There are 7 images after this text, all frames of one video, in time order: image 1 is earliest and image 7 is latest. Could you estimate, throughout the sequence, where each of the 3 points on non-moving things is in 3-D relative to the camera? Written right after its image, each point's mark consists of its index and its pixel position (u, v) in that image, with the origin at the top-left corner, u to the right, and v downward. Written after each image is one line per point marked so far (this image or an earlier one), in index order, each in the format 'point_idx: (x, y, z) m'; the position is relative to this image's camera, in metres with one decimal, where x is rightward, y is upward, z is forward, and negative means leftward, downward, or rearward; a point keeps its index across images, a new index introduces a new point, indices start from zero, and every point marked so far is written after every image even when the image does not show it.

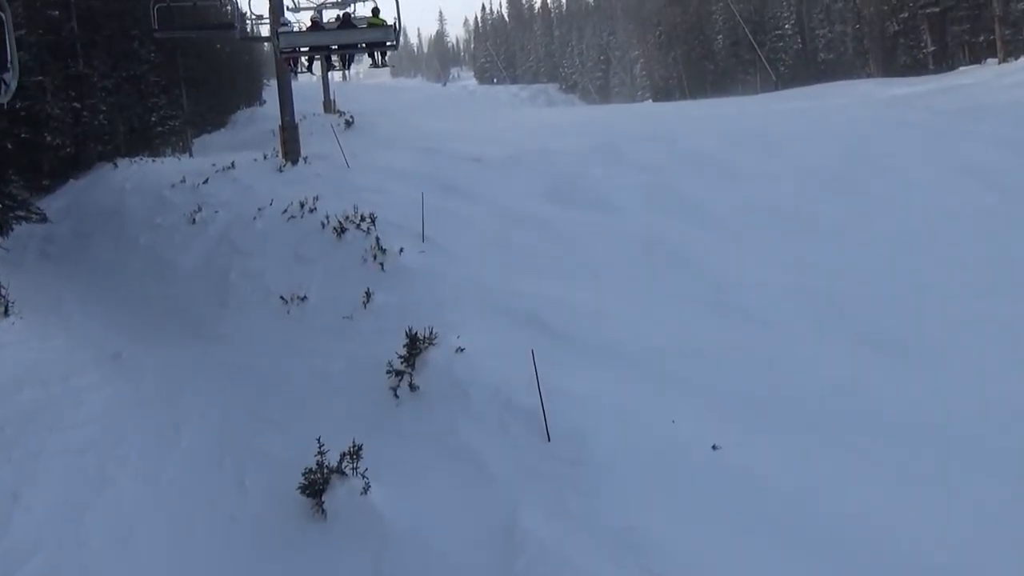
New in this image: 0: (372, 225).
0: (-1.3, +0.6, +10.2) m
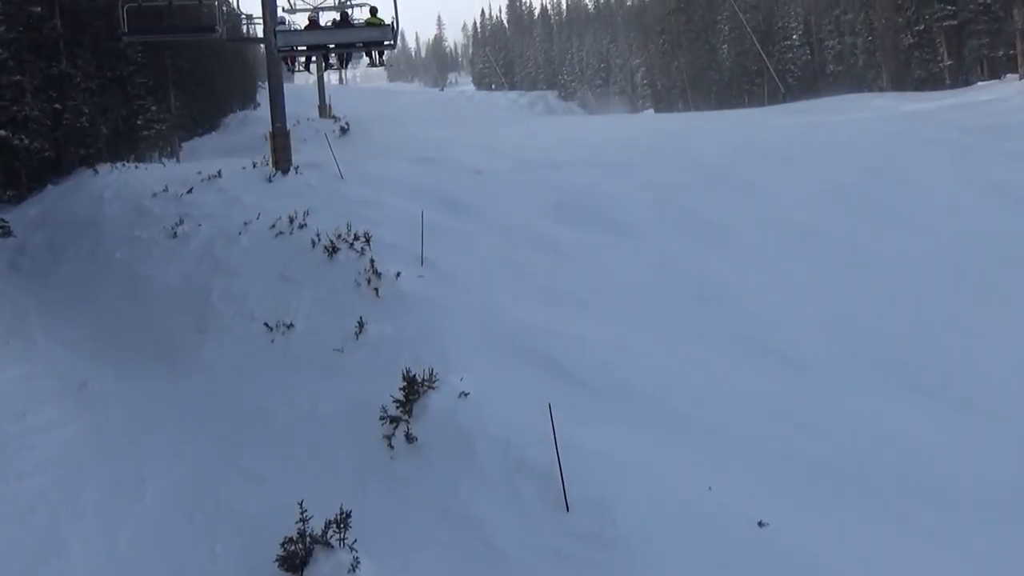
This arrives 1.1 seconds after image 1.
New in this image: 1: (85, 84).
0: (-1.2, +0.4, +9.4) m
1: (-6.7, +3.2, +17.6) m
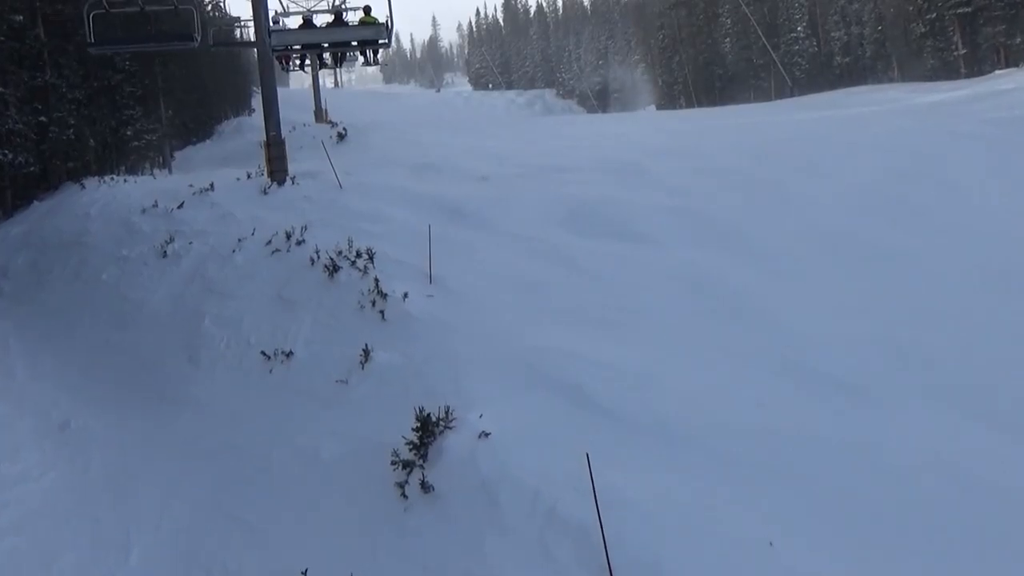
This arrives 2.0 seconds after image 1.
0: (-1.1, +0.2, +8.8) m
1: (-6.7, +2.9, +16.9) m
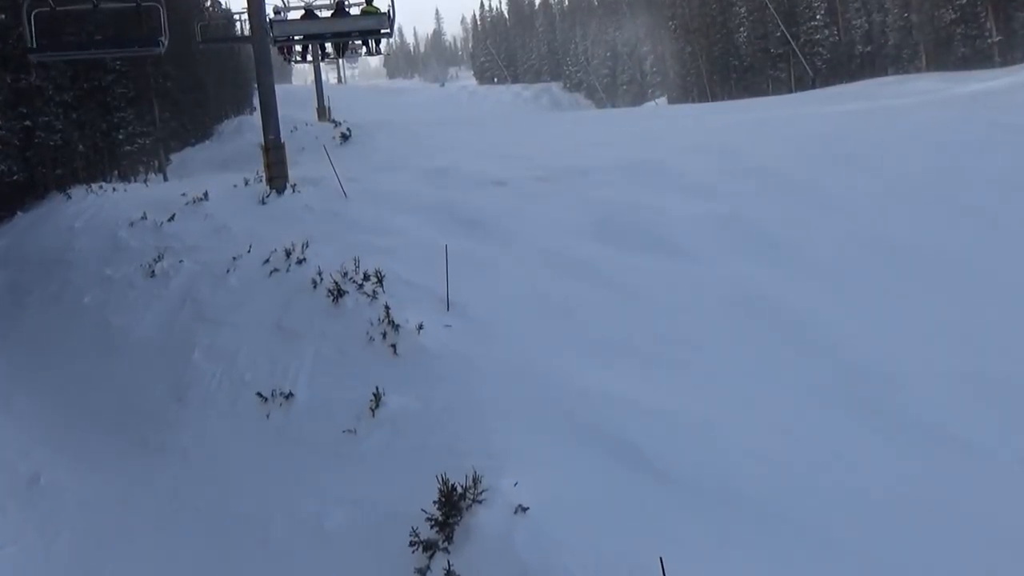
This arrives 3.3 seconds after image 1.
0: (-0.9, 0.0, +7.8) m
1: (-6.5, +2.7, +15.9) m
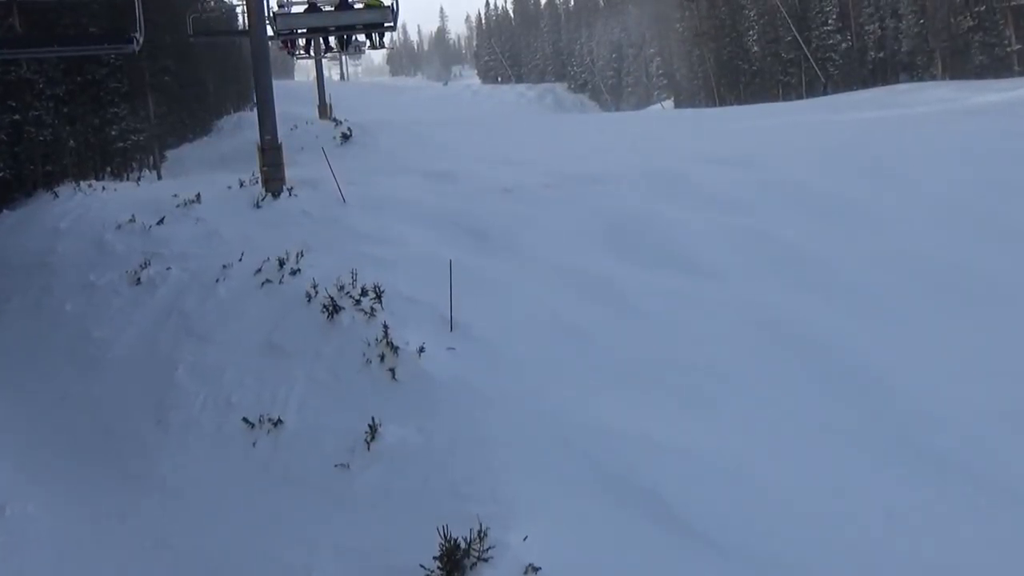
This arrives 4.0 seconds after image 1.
0: (-0.9, -0.1, +7.3) m
1: (-6.4, +2.7, +15.4) m
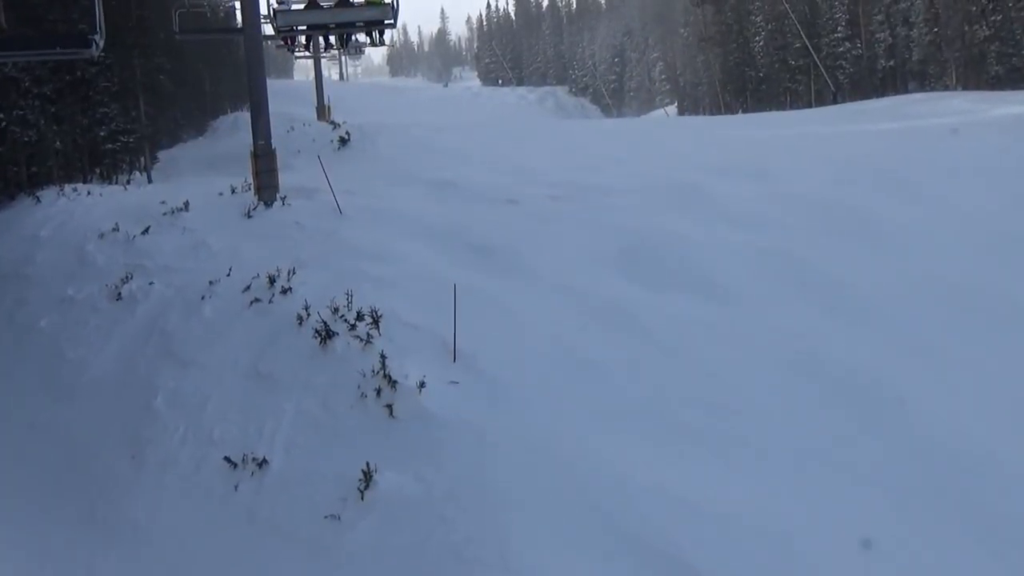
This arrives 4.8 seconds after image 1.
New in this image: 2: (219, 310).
0: (-0.8, -0.2, +6.7) m
1: (-6.3, +2.6, +14.8) m
2: (-2.0, -0.2, +7.6) m
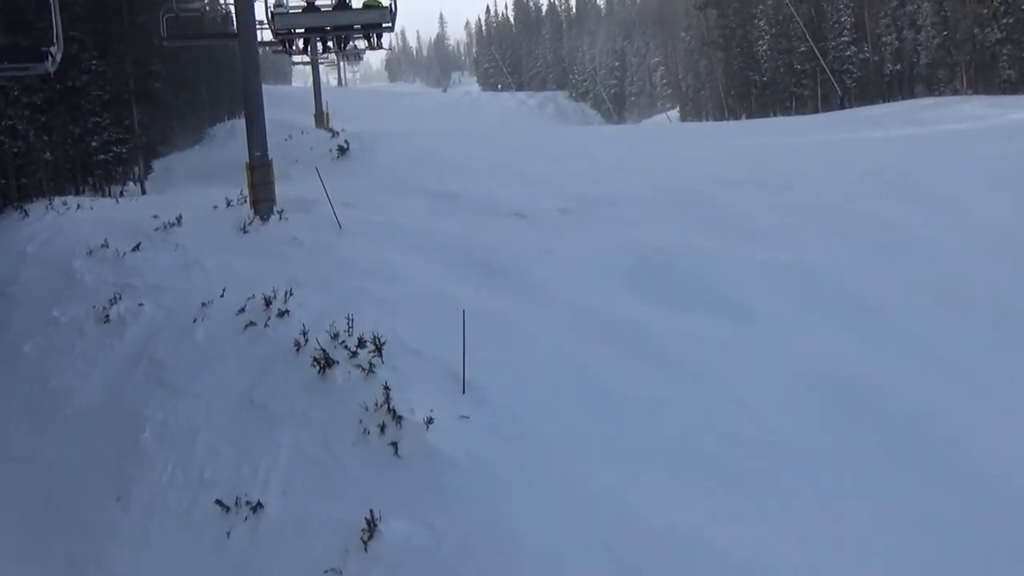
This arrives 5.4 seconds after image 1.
0: (-0.8, -0.4, +6.2) m
1: (-6.3, +2.4, +14.4) m
2: (-1.9, -0.3, +7.2) m
